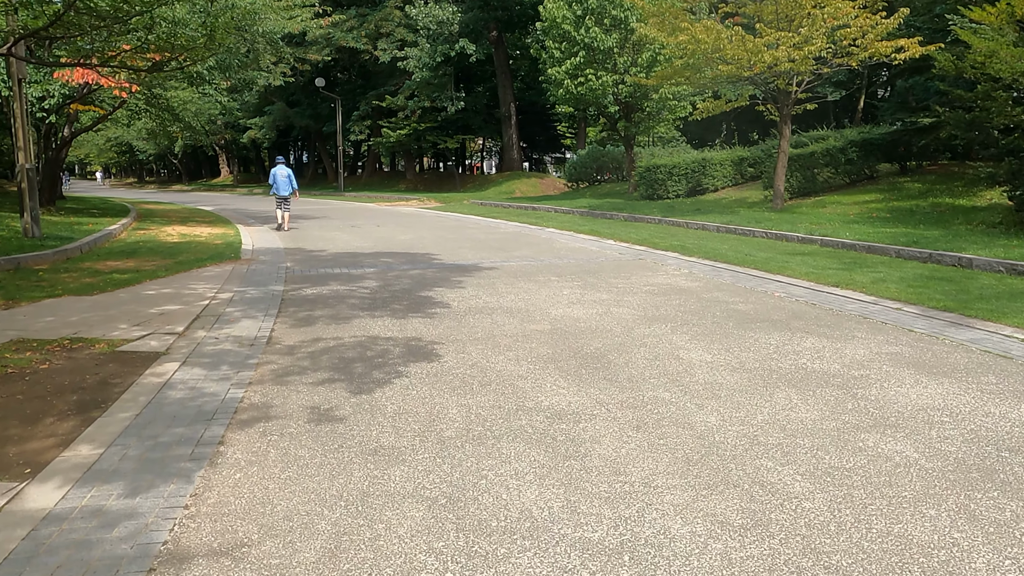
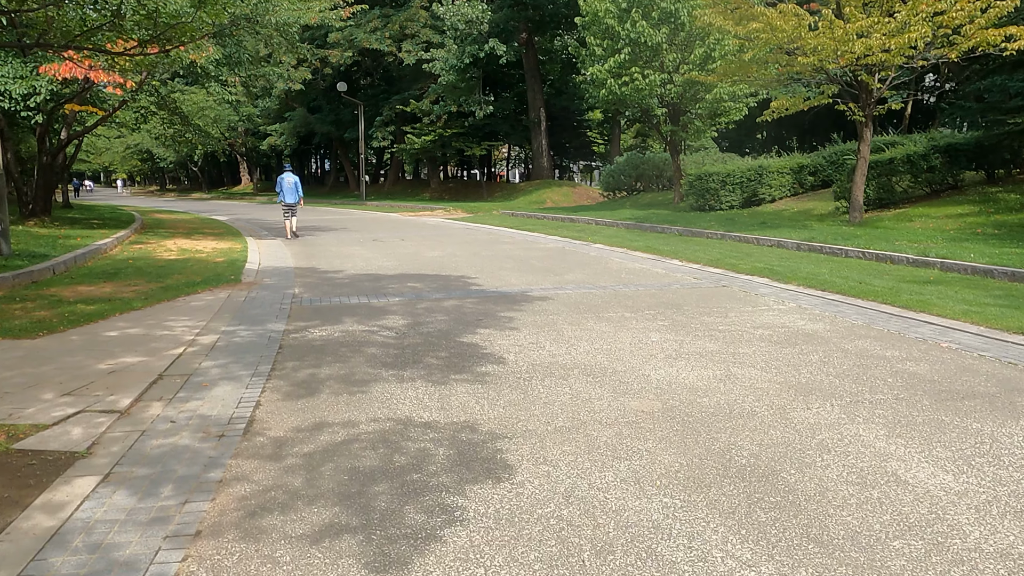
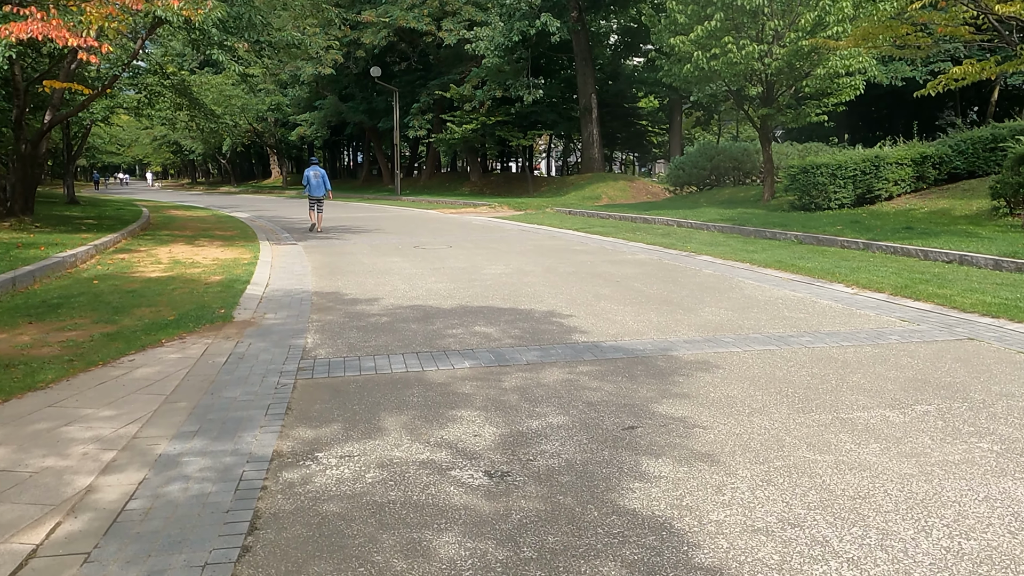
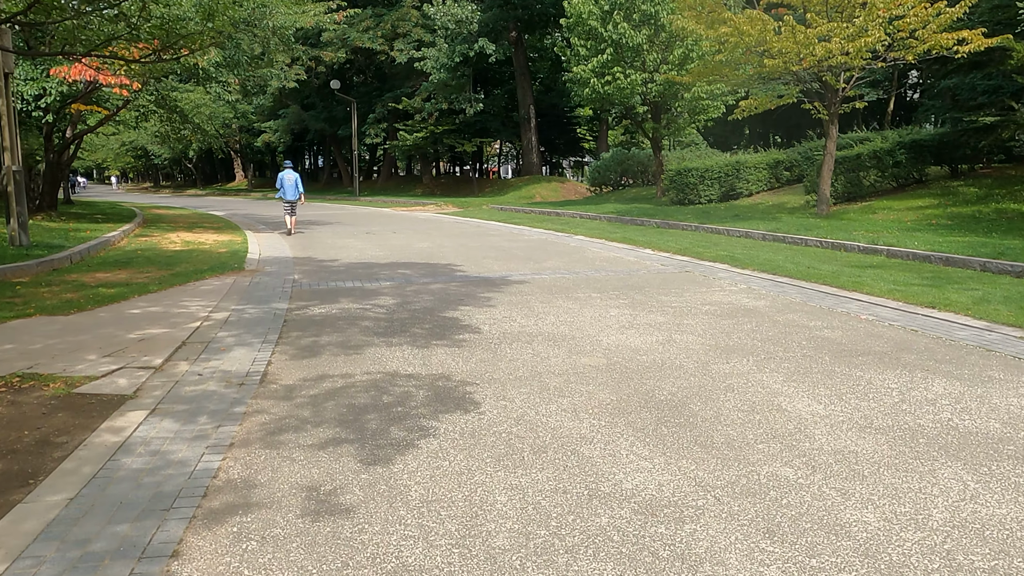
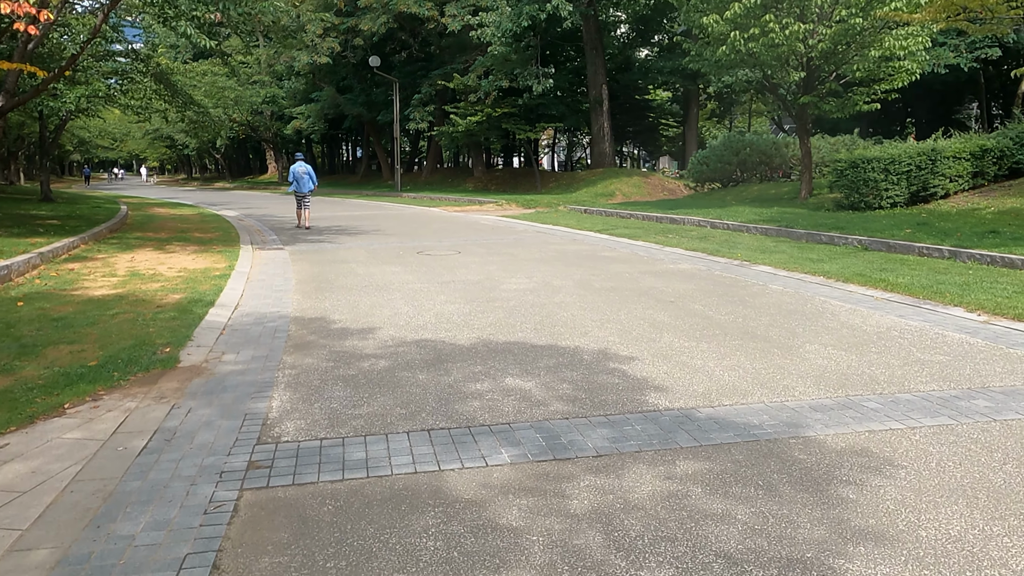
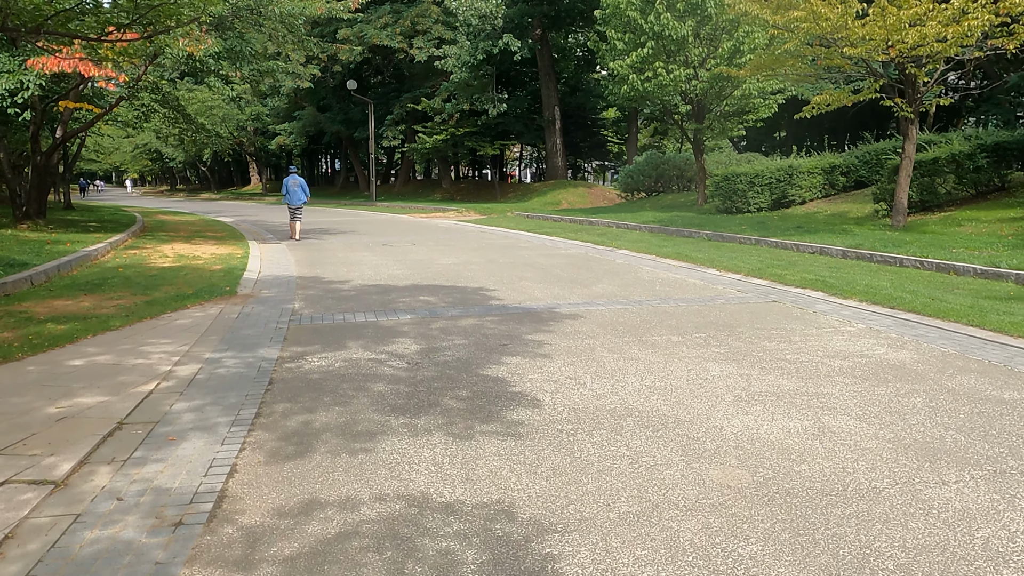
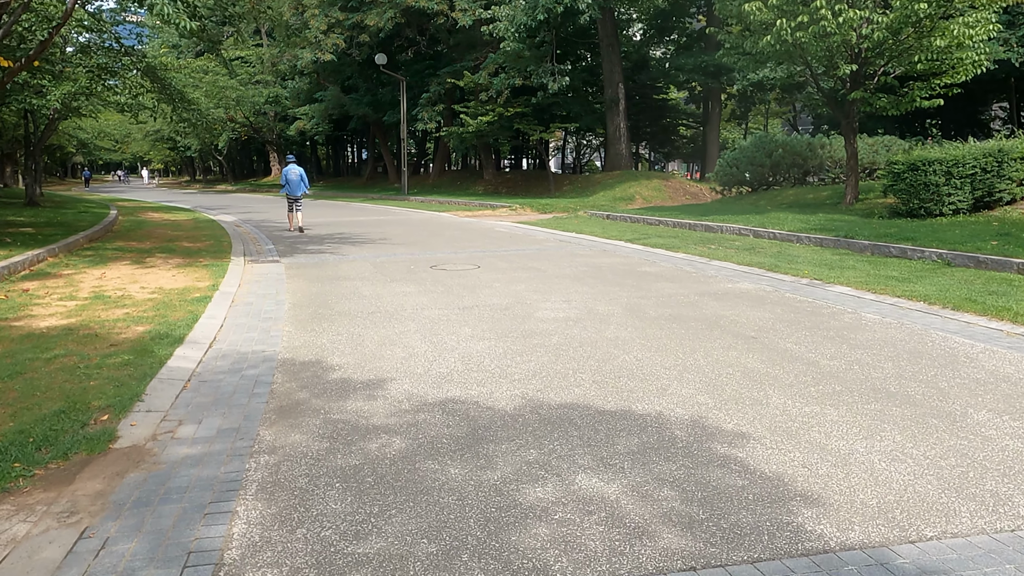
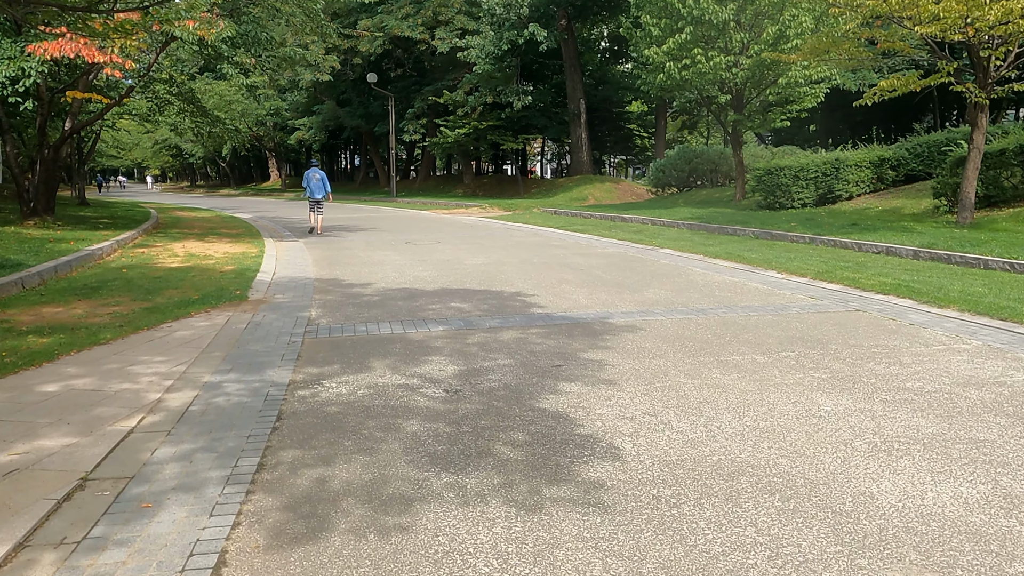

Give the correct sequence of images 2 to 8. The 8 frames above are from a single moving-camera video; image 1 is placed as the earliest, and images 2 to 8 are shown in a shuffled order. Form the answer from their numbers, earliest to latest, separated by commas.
4, 2, 6, 8, 3, 5, 7
